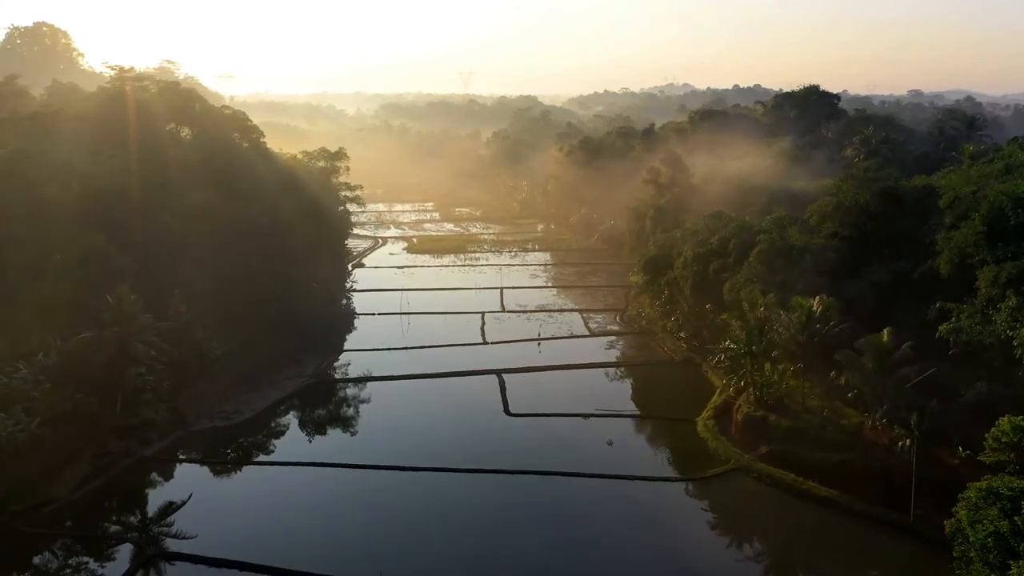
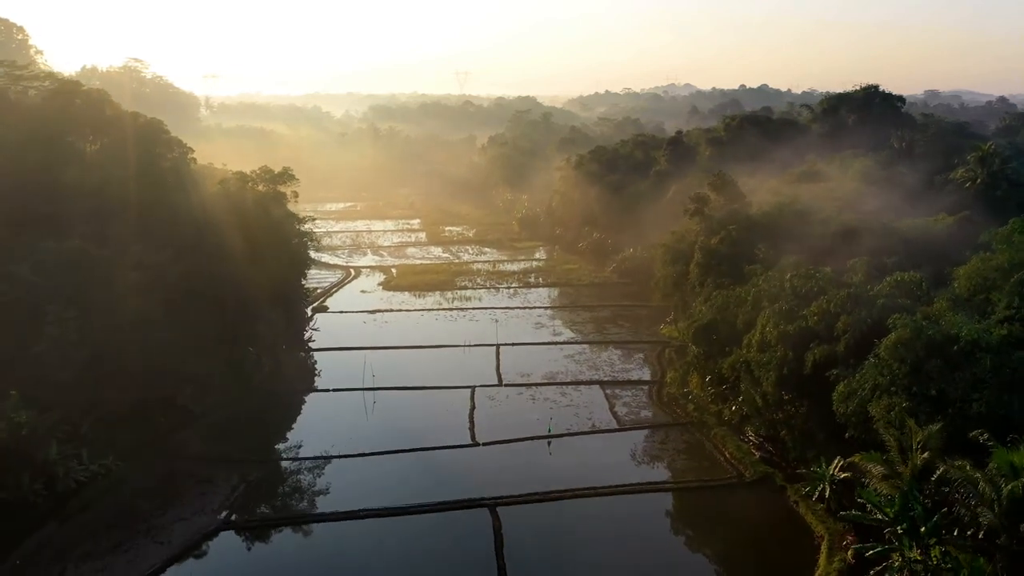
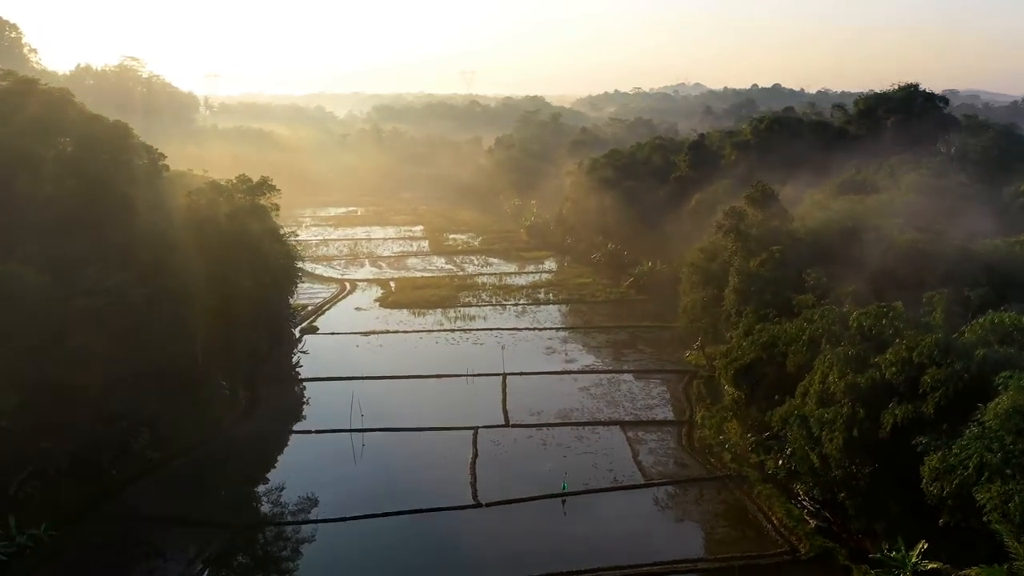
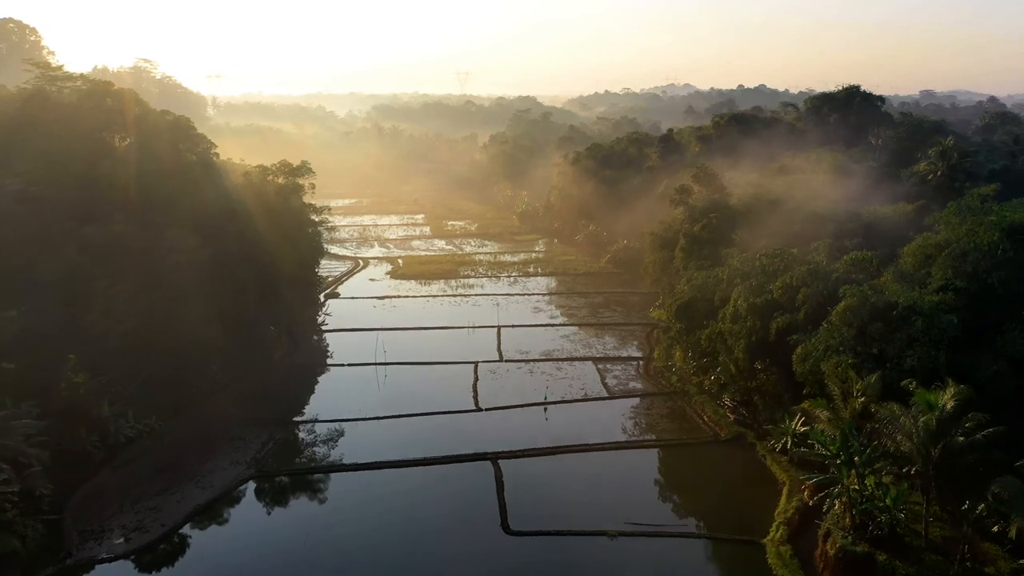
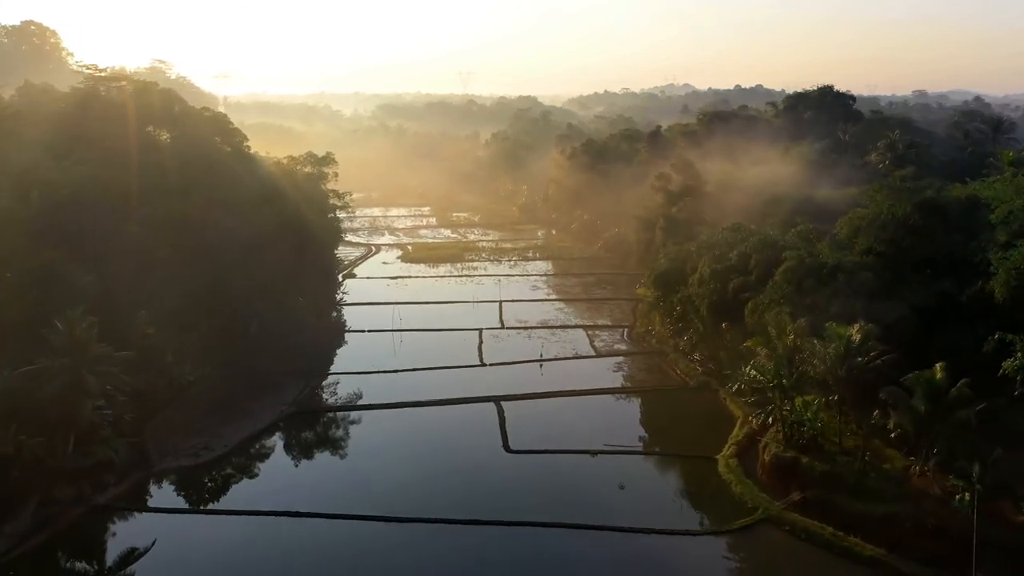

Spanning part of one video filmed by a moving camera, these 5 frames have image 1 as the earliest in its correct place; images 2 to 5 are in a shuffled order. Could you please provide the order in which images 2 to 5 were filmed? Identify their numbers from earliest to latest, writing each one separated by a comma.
5, 4, 2, 3
